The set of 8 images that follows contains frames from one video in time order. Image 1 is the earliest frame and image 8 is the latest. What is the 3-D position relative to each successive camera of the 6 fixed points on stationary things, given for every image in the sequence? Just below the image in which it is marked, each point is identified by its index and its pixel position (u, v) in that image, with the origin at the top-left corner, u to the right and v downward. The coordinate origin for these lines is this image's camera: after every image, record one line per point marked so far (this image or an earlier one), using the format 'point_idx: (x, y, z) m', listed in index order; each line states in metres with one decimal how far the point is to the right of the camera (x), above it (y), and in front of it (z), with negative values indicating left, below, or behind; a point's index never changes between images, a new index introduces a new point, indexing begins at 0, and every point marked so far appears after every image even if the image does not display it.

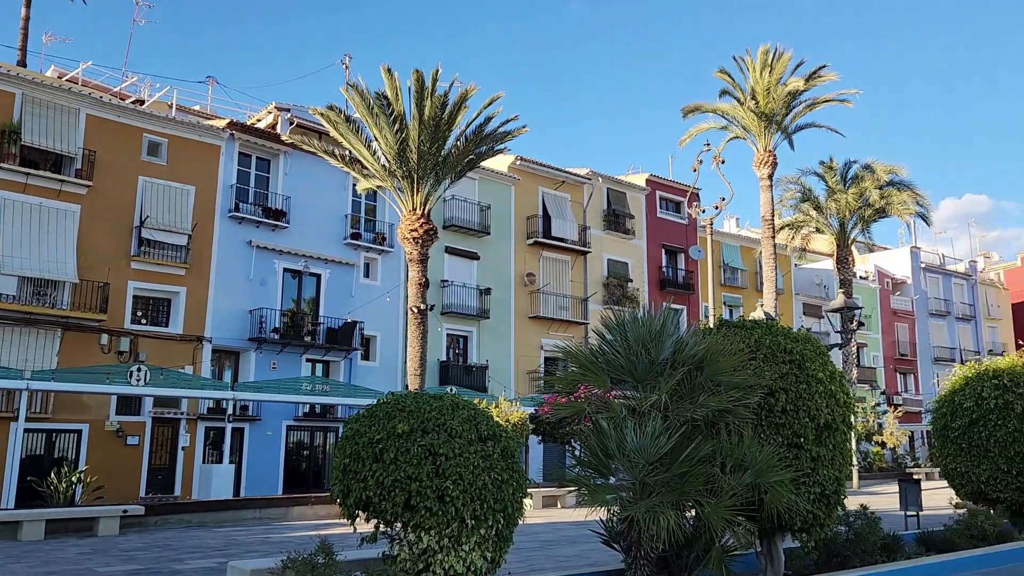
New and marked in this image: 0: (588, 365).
0: (+0.7, -0.8, +8.2) m
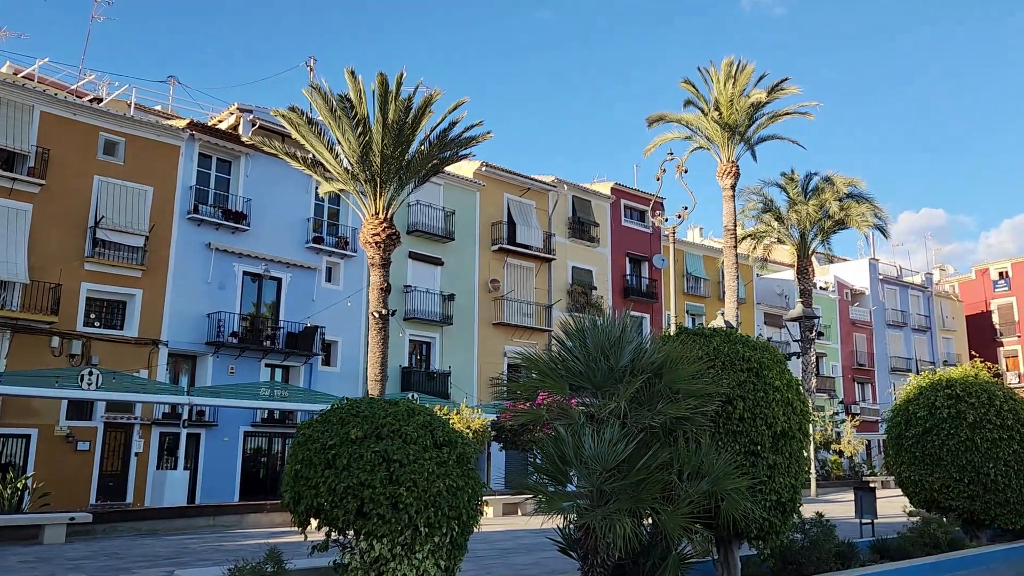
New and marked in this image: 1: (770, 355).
0: (+0.3, -0.8, +8.2) m
1: (+2.9, -0.7, +9.4) m
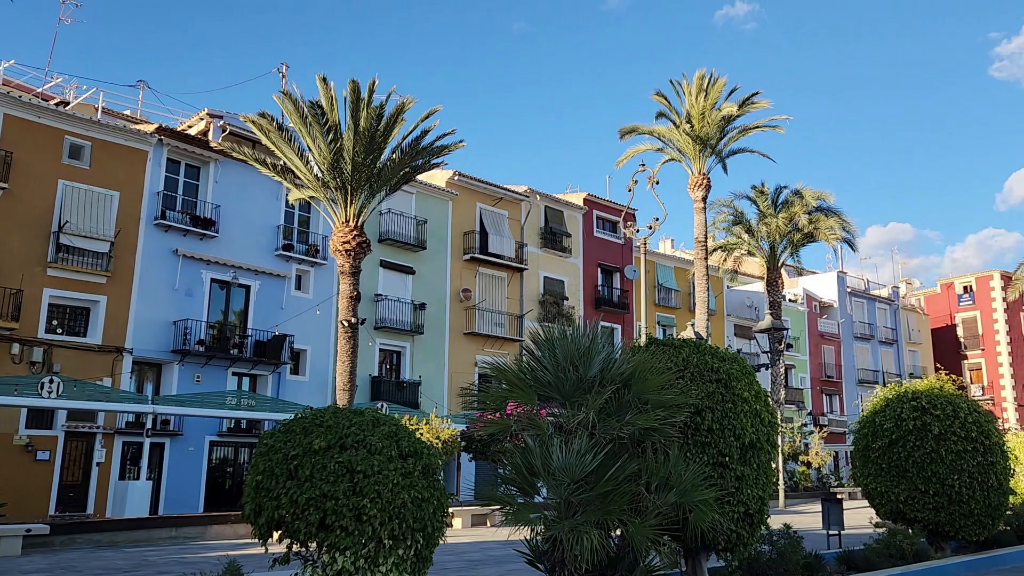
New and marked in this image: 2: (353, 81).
0: (0.0, -0.9, +8.1) m
1: (+2.5, -0.9, +9.4) m
2: (-3.3, +4.3, +17.5) m
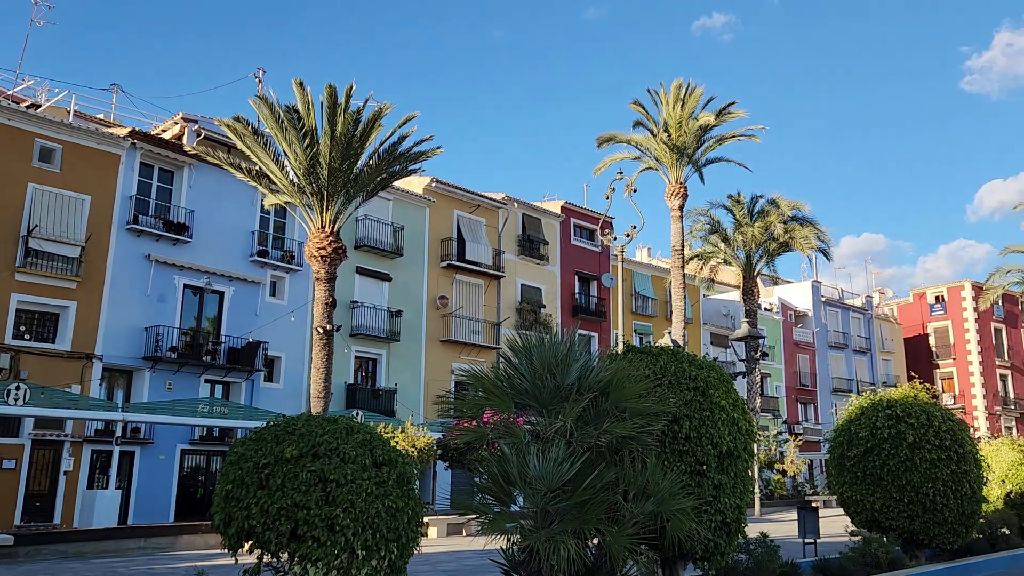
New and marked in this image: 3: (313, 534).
0: (-0.2, -1.0, +8.0) m
1: (+2.3, -1.0, +9.4) m
2: (-3.7, +4.2, +17.4) m
3: (-1.4, -1.7, +5.8) m
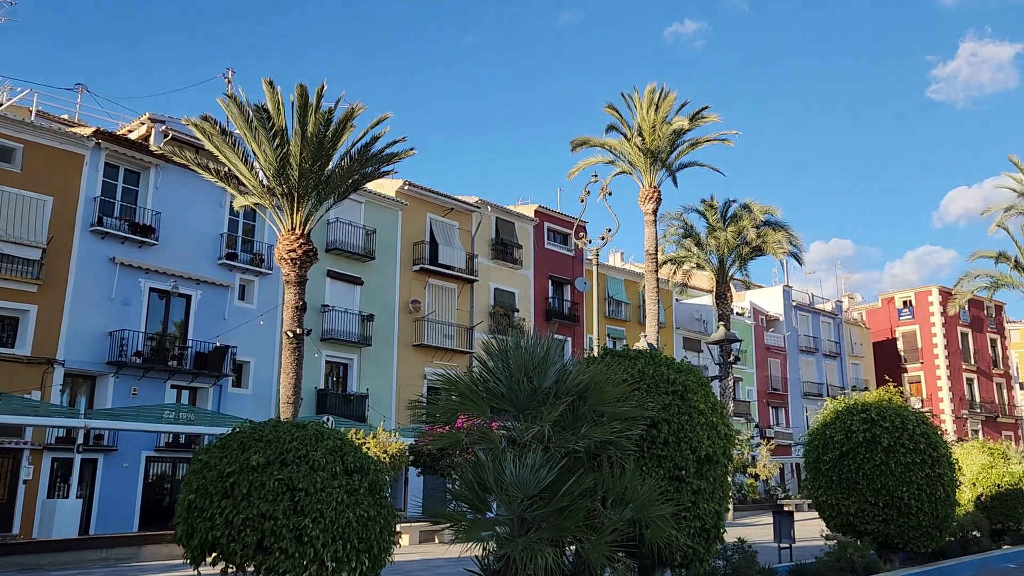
0: (-0.4, -1.0, +7.8) m
1: (+2.0, -1.0, +9.2) m
2: (-4.3, +4.1, +17.1) m
3: (-1.5, -1.7, +5.5) m
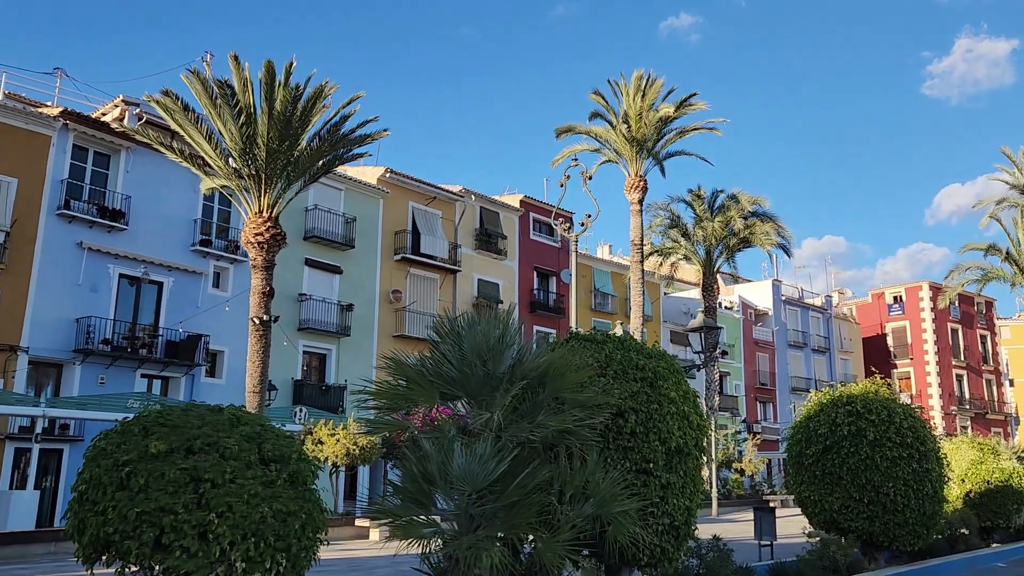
0: (-0.8, -0.8, +7.1) m
1: (+1.6, -0.8, +8.6) m
2: (-4.7, +4.4, +16.4) m
3: (-1.9, -1.5, +4.9) m
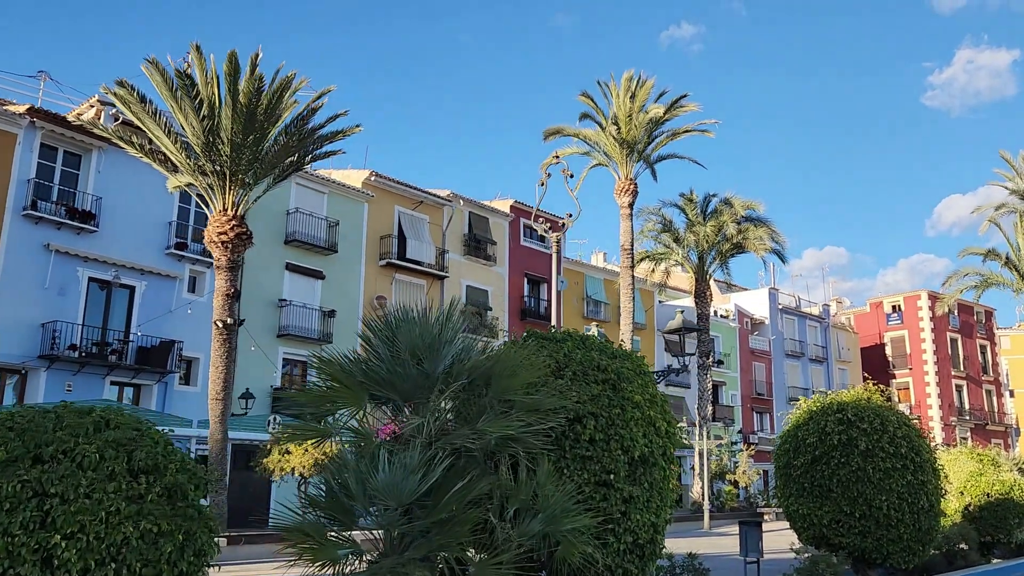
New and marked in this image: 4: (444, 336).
0: (-1.3, -0.7, +6.3) m
1: (+1.1, -0.7, +7.8) m
2: (-5.2, +4.4, +15.6) m
3: (-2.4, -1.4, +4.1) m
4: (-0.5, -0.4, +6.6) m
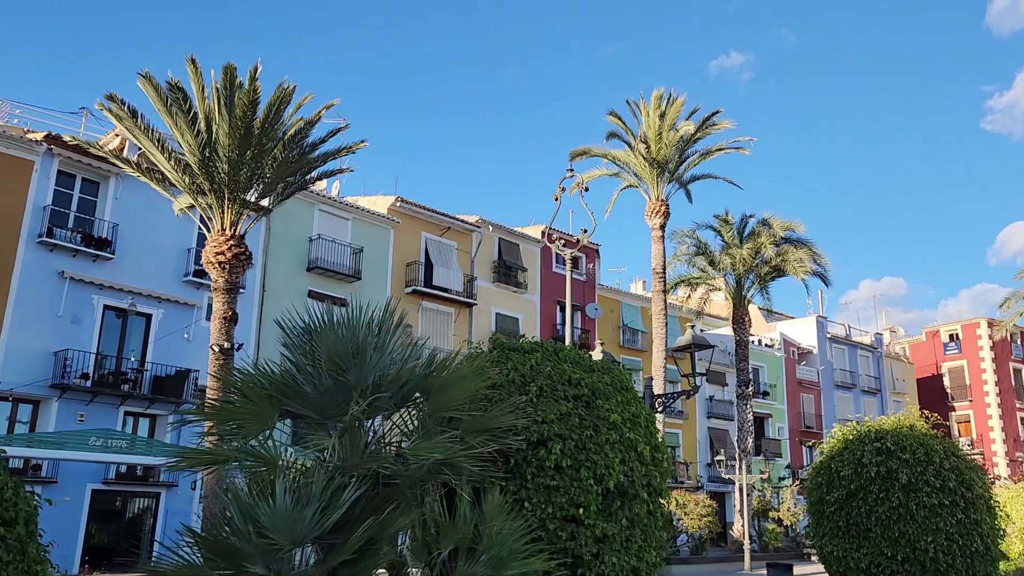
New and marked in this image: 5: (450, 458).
0: (-1.7, -0.6, +5.4) m
1: (+0.8, -0.7, +6.7) m
2: (-5.1, +4.0, +15.1) m
3: (-2.9, -1.3, +3.1) m
4: (-0.9, -0.4, +5.6) m
5: (-0.4, -1.1, +5.3) m
